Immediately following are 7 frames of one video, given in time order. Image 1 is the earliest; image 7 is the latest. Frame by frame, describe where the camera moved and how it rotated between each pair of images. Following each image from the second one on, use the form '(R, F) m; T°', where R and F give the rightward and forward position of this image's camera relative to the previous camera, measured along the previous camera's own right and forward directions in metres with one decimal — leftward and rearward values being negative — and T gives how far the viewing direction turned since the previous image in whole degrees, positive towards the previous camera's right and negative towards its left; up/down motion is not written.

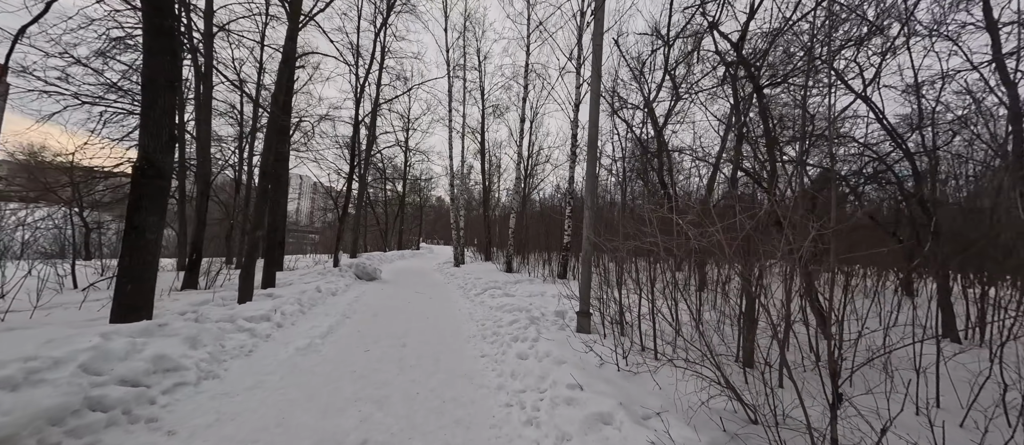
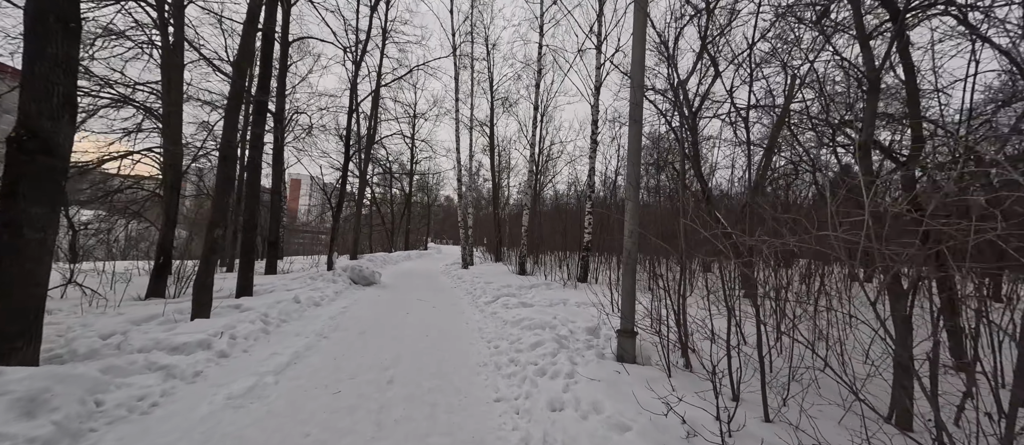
(-0.1, +1.3) m; -1°
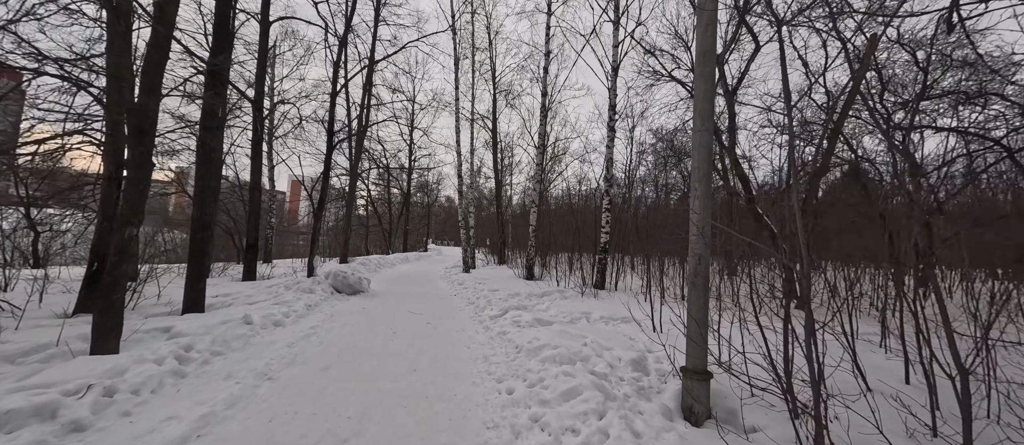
(-0.2, +1.3) m; 0°
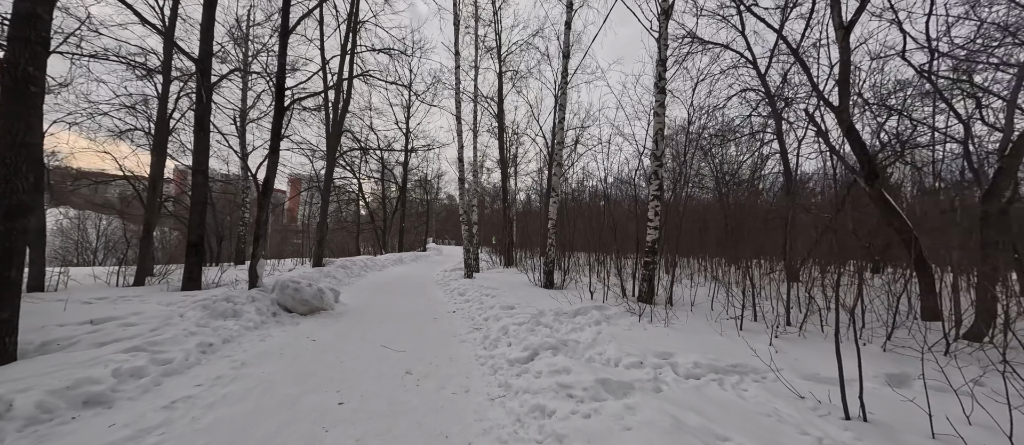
(-0.3, +2.5) m; 0°
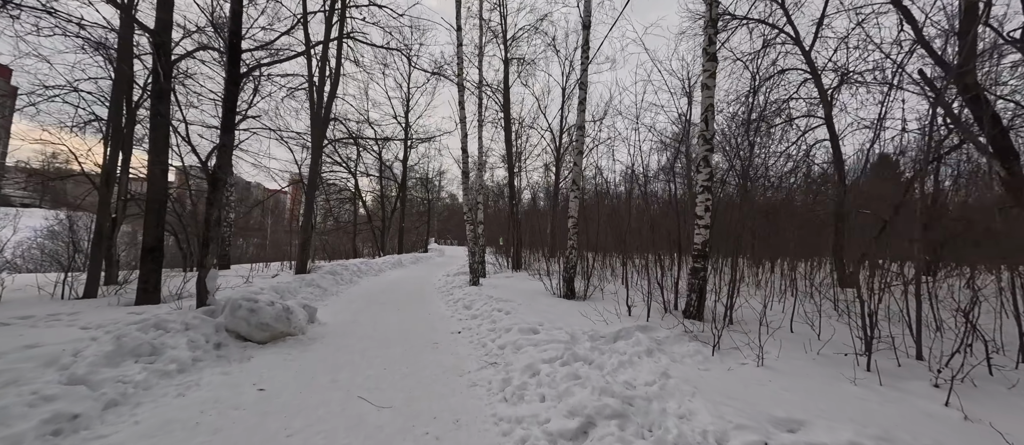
(-0.3, +1.4) m; 0°
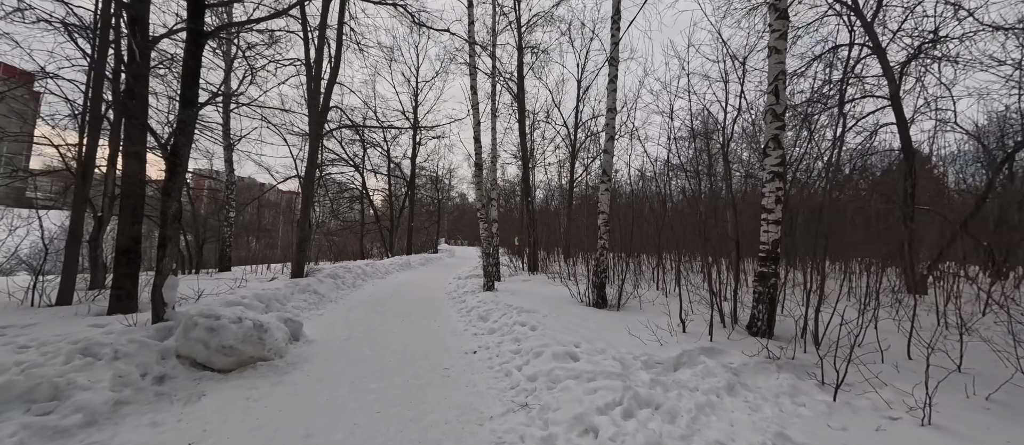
(-0.2, +1.0) m; -2°
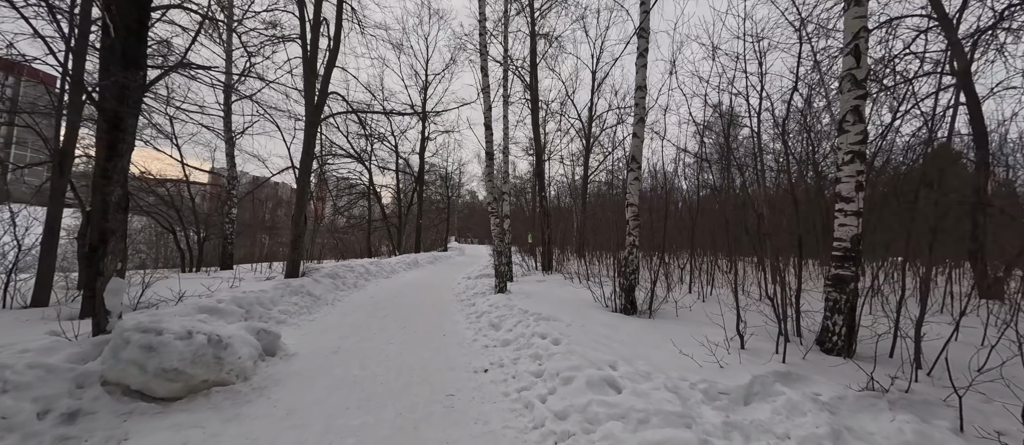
(-0.1, +0.8) m; -2°
